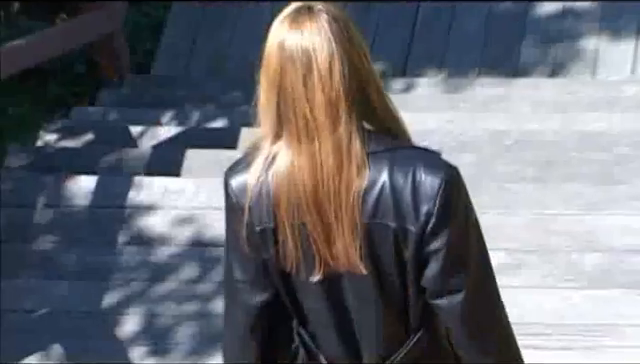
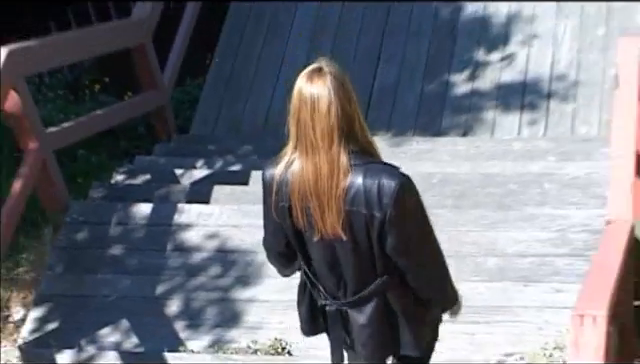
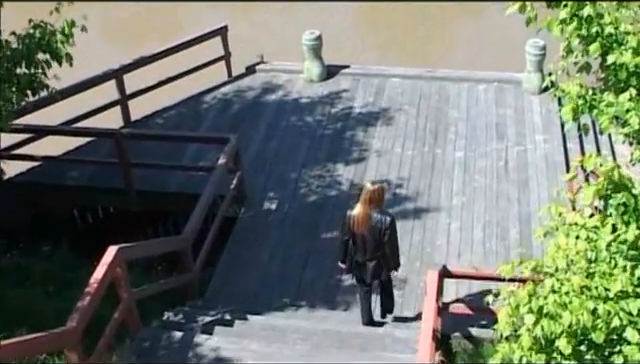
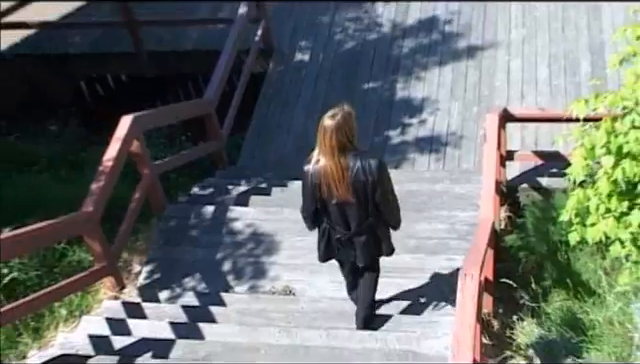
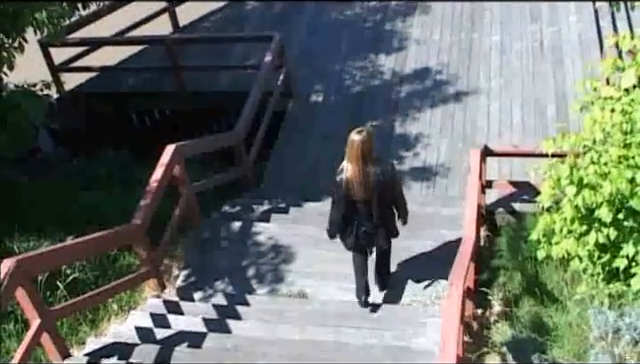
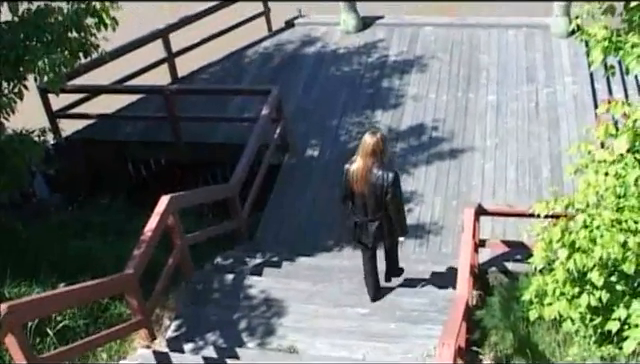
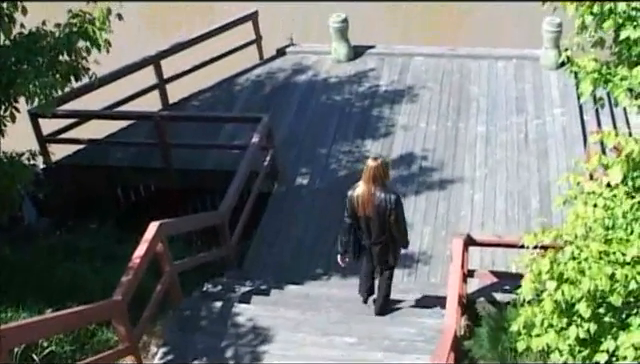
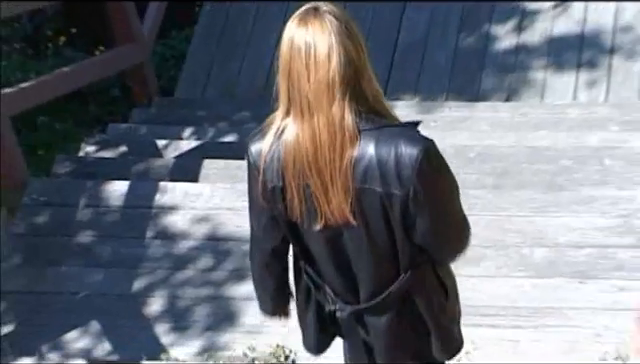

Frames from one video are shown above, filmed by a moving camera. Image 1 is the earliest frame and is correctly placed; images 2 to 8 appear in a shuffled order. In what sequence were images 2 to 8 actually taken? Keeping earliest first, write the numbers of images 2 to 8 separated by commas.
8, 2, 4, 5, 6, 7, 3
